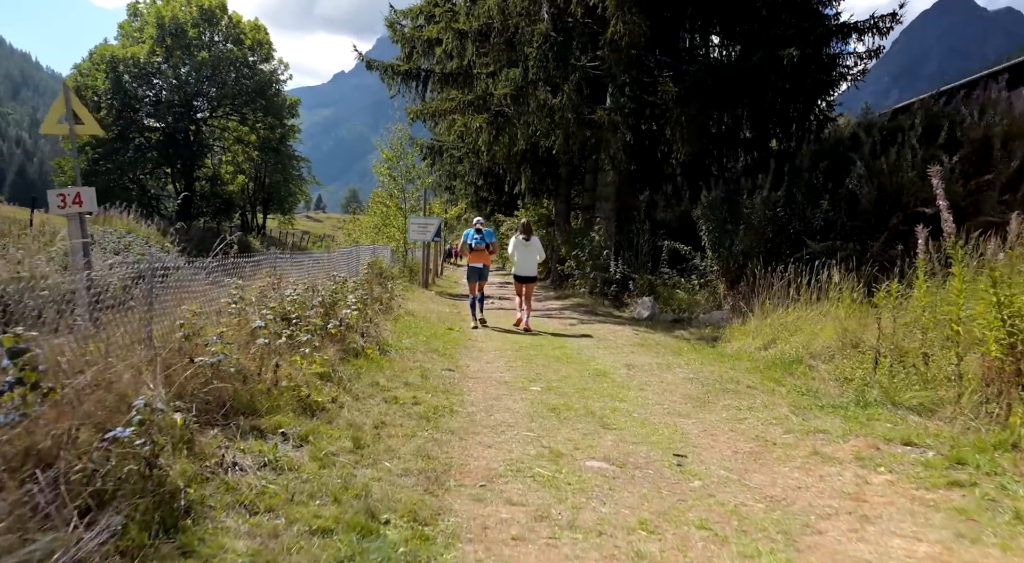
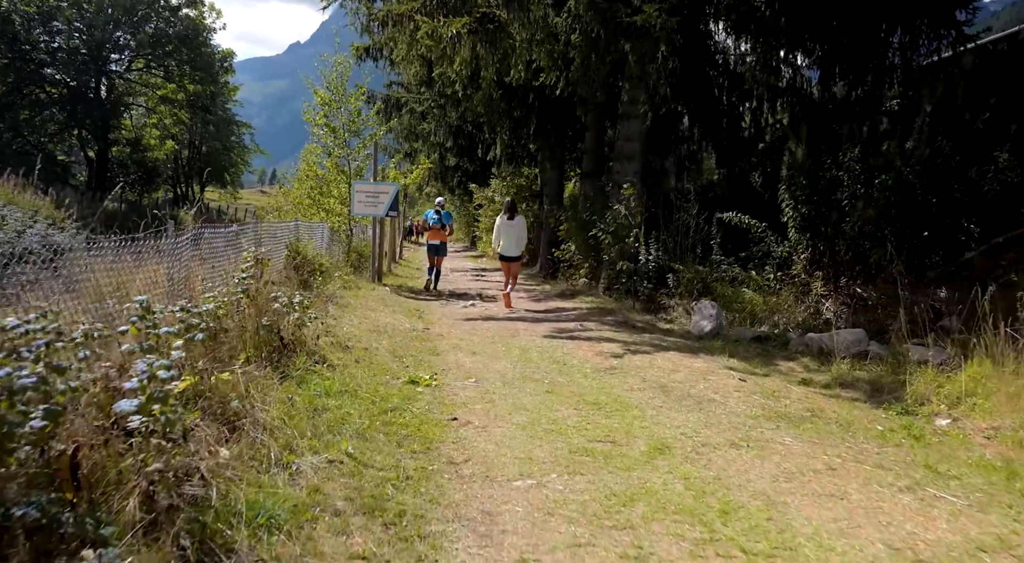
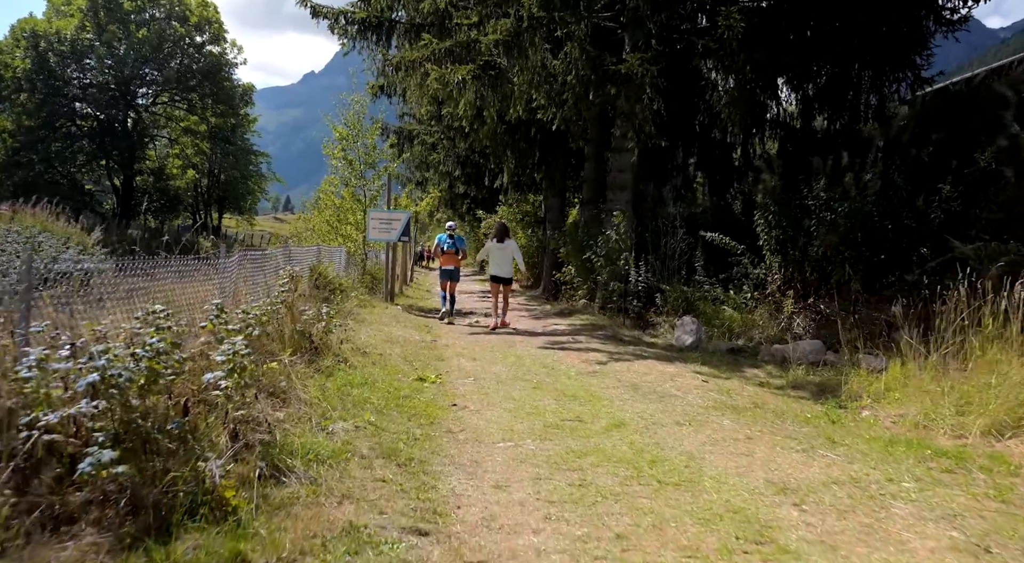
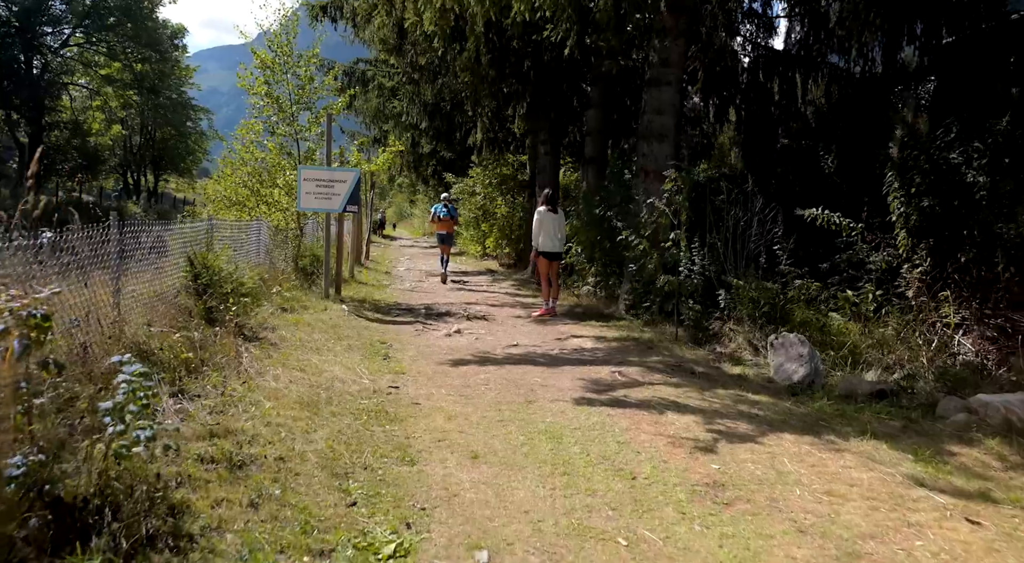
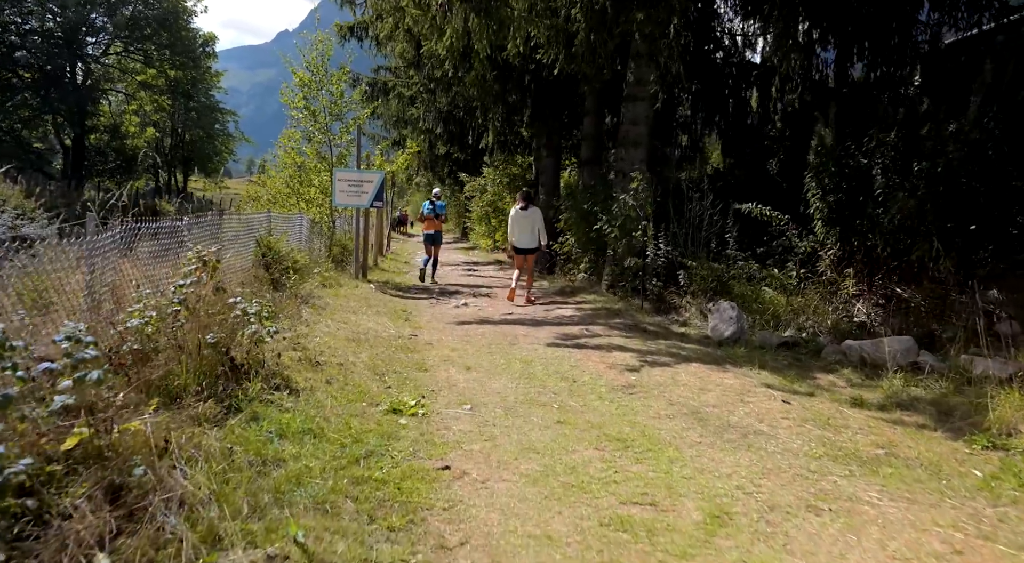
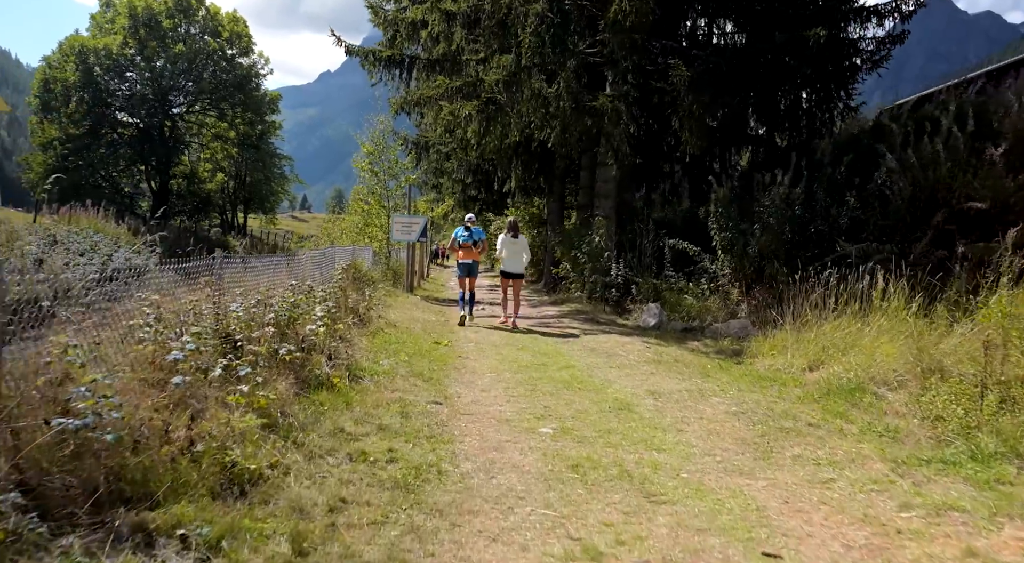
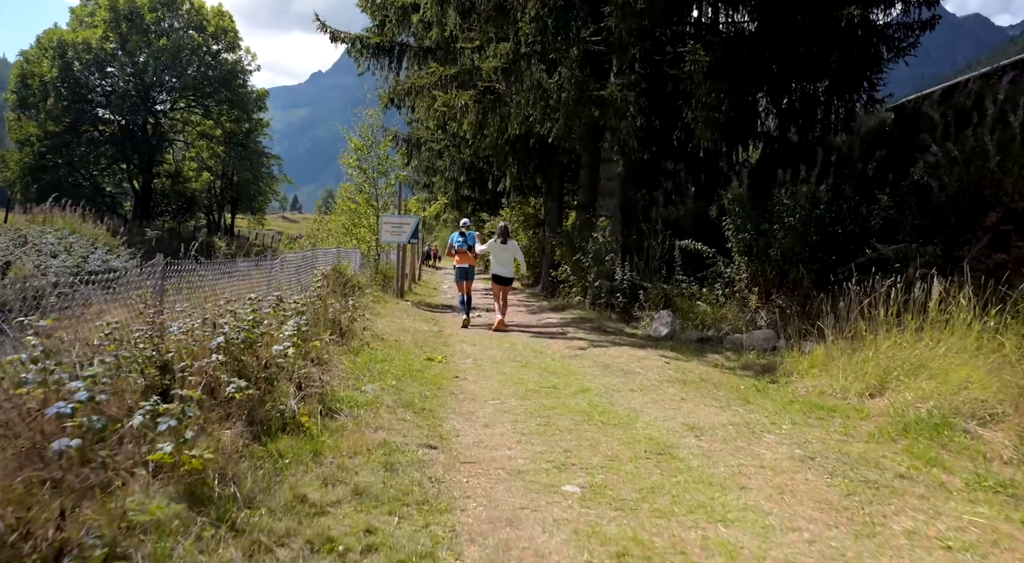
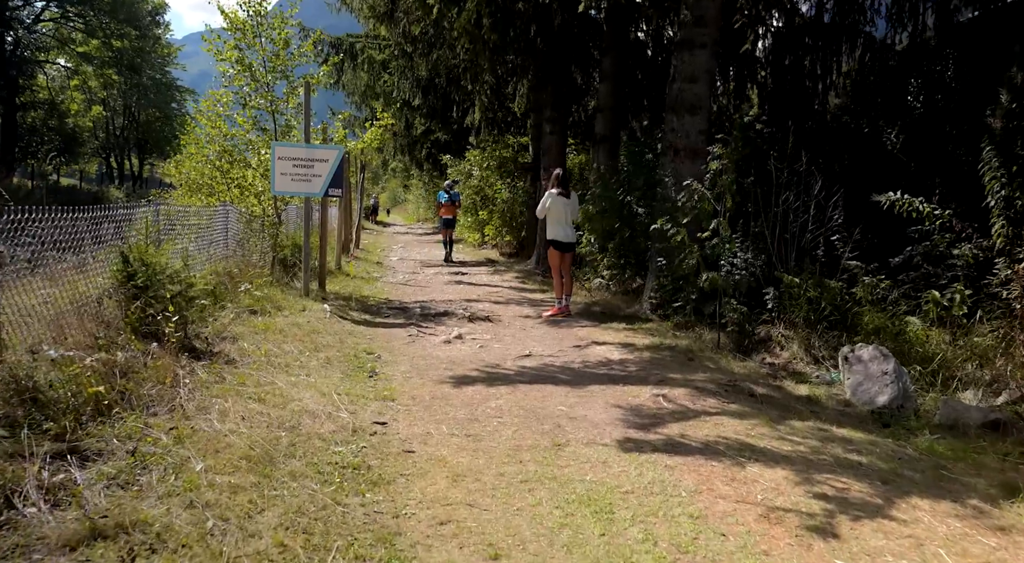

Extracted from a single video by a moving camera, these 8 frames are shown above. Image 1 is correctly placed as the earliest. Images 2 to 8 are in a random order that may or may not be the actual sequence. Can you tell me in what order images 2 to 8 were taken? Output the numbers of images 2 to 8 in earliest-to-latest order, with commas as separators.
6, 7, 3, 2, 5, 4, 8
